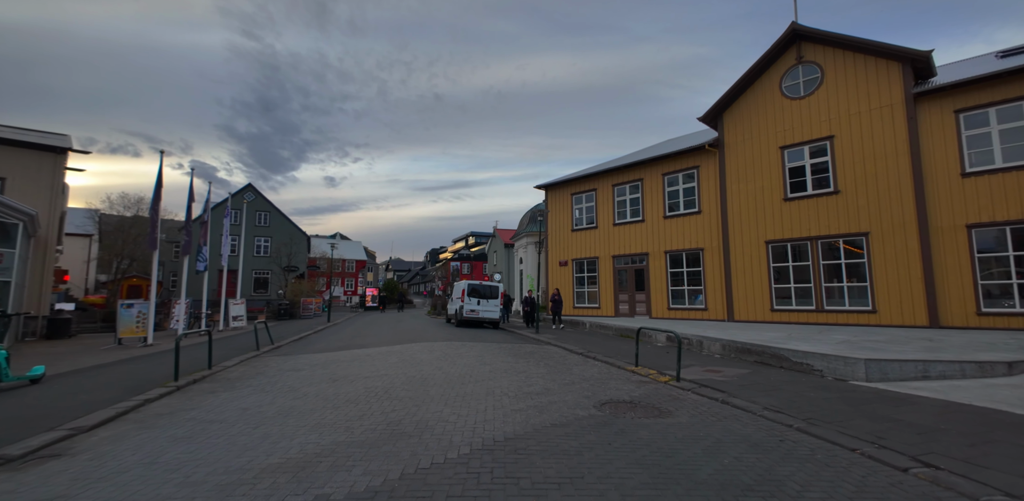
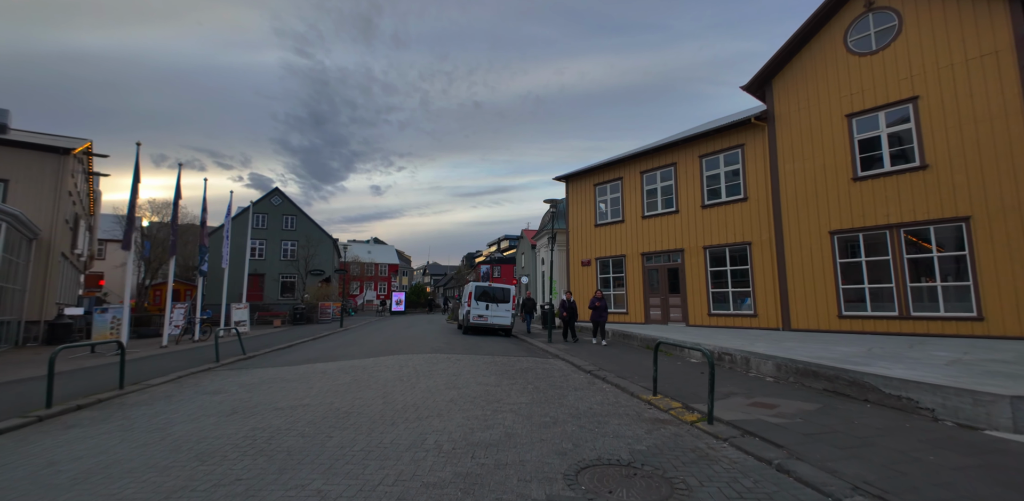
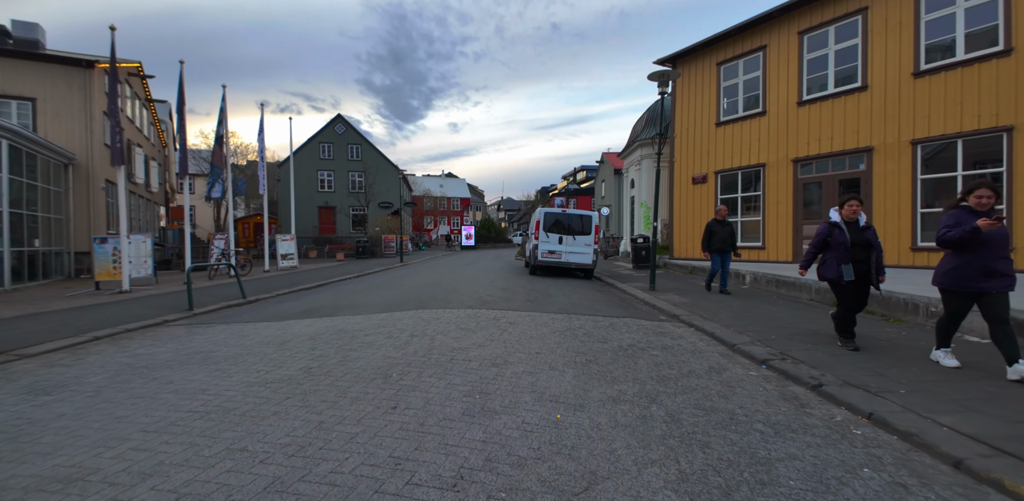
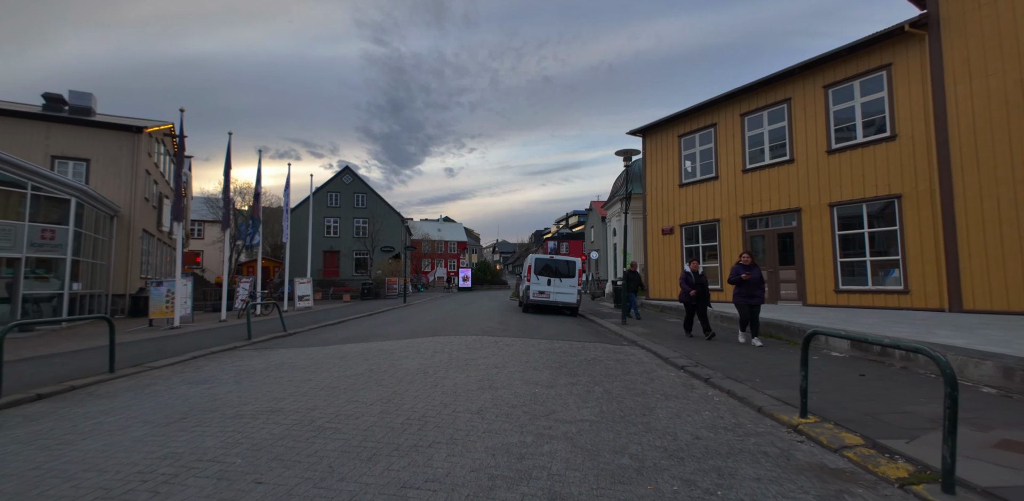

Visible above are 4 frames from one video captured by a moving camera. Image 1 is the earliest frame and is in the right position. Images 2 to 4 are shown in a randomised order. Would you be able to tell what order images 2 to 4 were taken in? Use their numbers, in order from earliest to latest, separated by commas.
2, 4, 3
